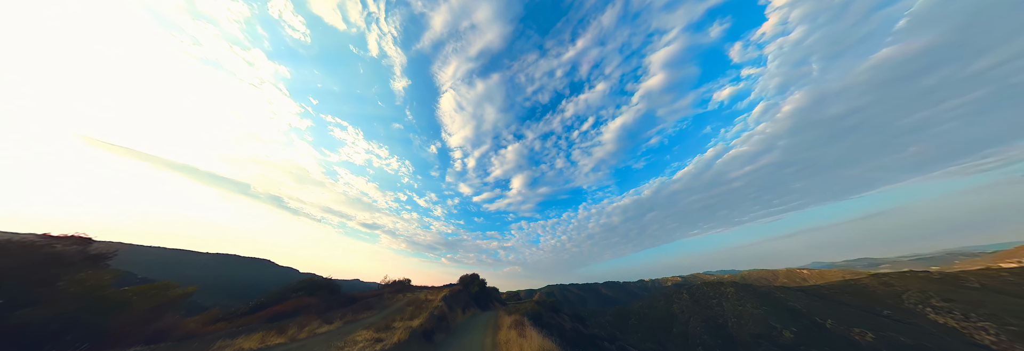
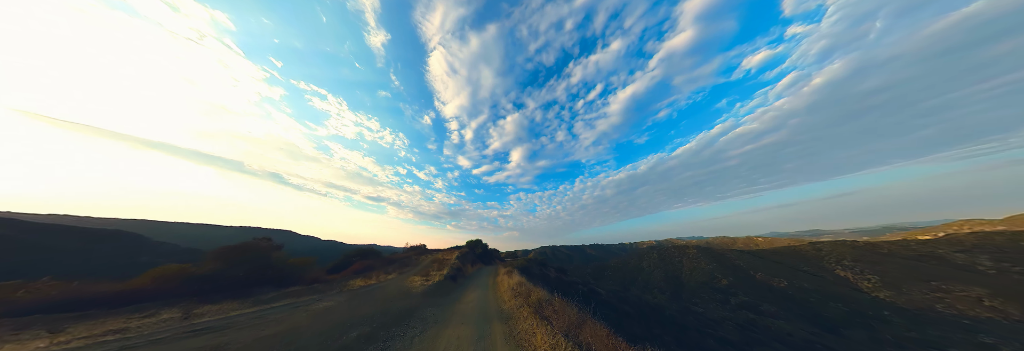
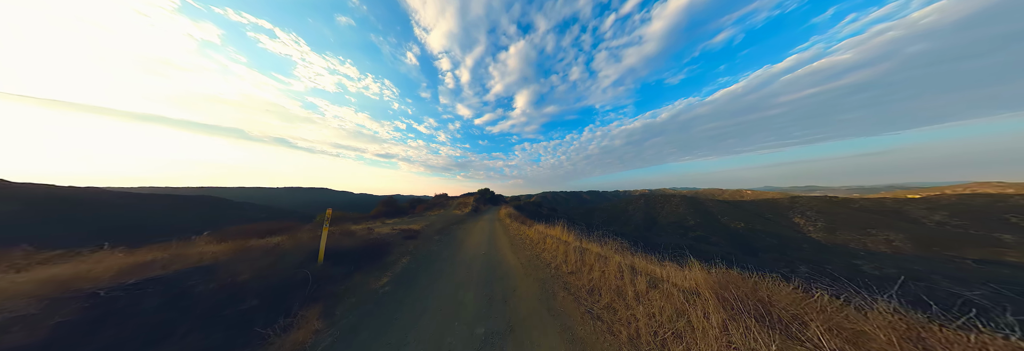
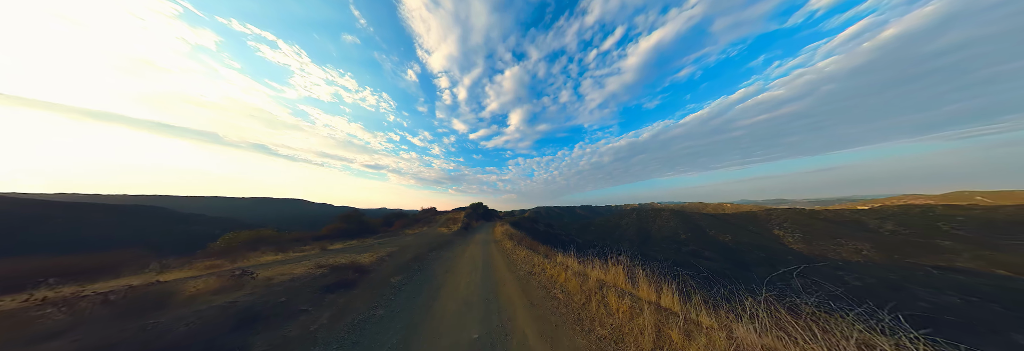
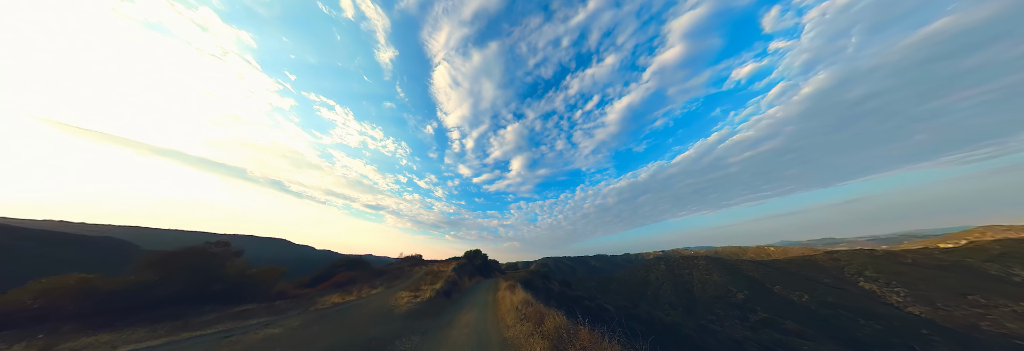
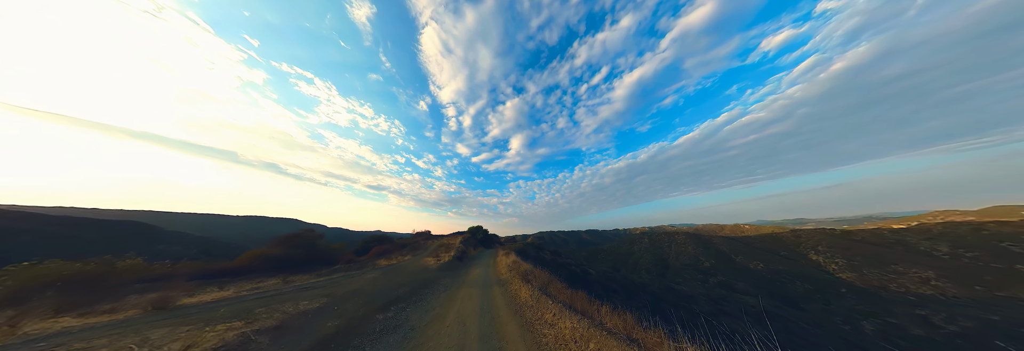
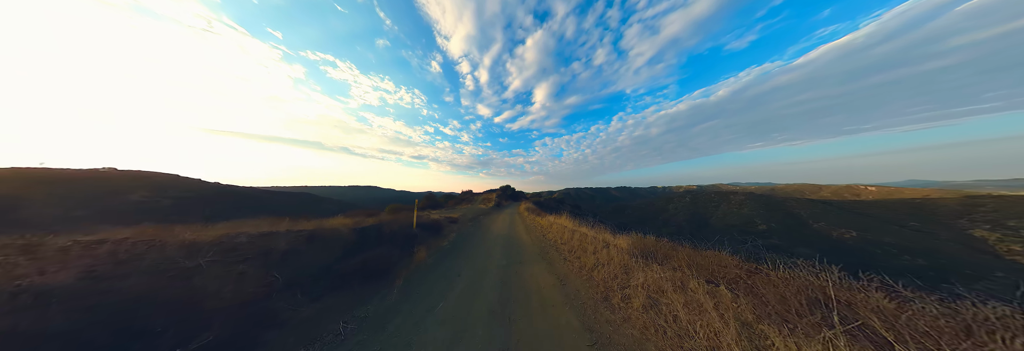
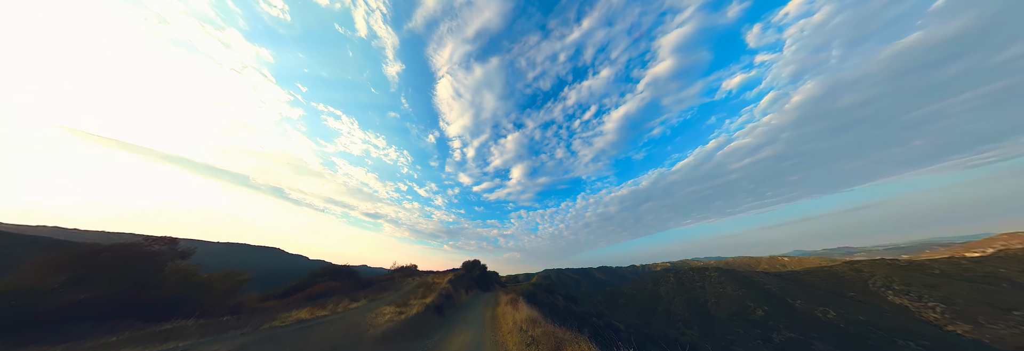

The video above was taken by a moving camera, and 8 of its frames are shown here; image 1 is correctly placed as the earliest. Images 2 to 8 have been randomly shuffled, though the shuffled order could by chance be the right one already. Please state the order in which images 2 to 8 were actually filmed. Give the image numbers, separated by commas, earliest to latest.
8, 5, 2, 6, 4, 3, 7
